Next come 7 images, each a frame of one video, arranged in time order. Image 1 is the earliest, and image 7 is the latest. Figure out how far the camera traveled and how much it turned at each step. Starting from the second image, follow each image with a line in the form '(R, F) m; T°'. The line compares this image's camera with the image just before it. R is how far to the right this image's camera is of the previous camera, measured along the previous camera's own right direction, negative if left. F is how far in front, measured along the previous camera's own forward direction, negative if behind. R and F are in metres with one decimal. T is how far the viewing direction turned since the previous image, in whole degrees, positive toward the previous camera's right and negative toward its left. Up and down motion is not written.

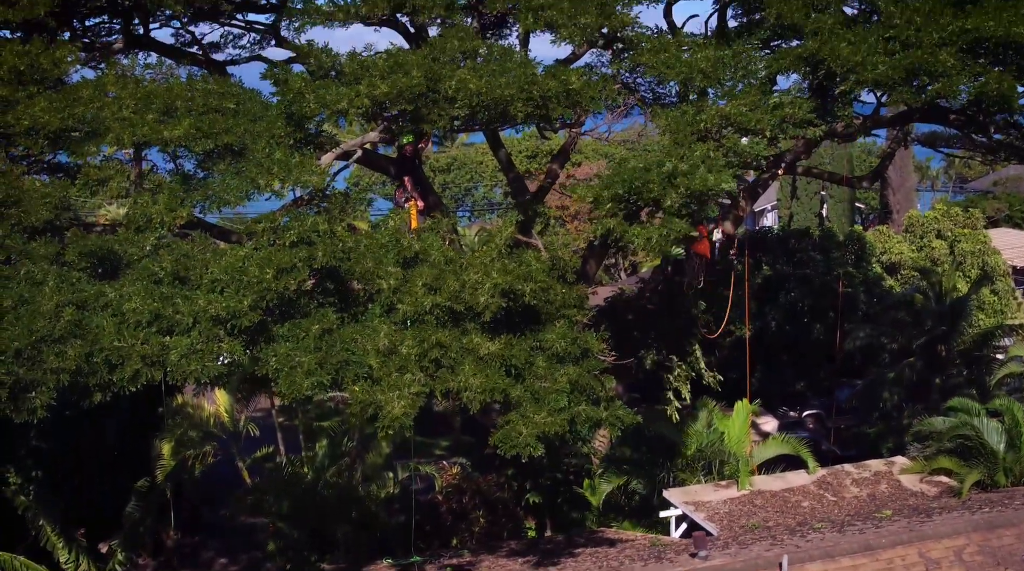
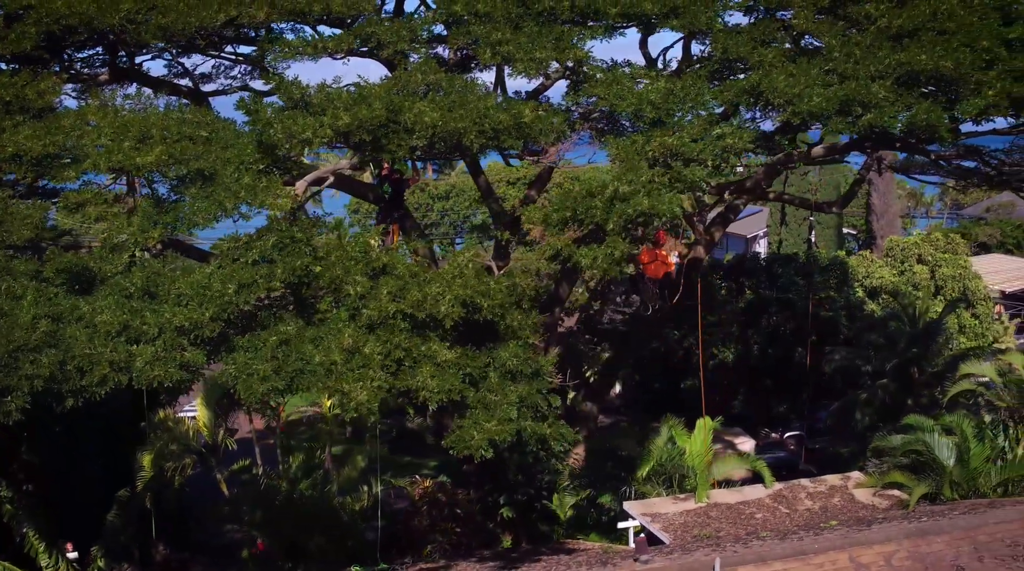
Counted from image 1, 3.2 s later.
(+1.8, -1.7) m; -1°
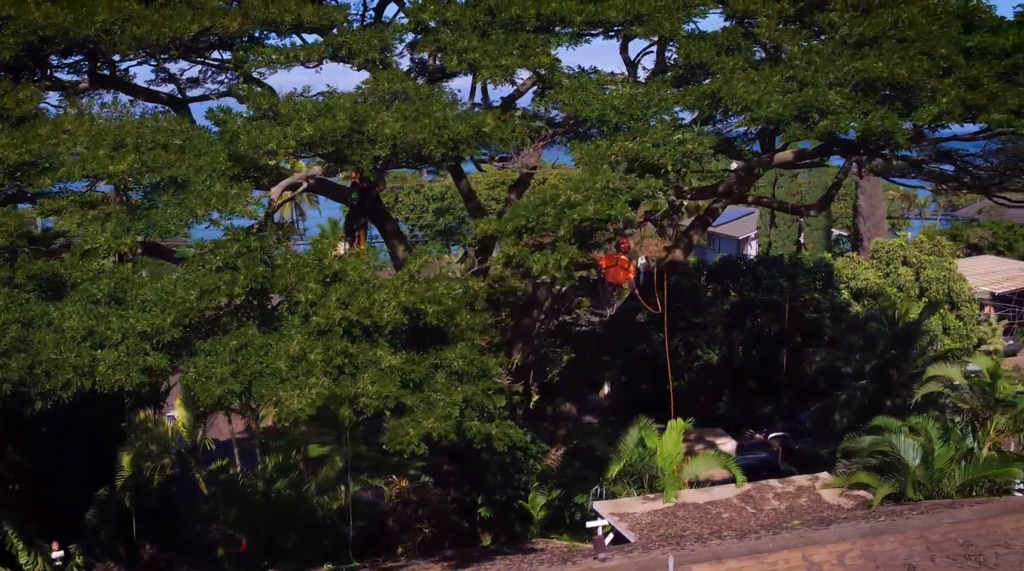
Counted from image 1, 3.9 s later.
(+1.3, -0.7) m; 0°
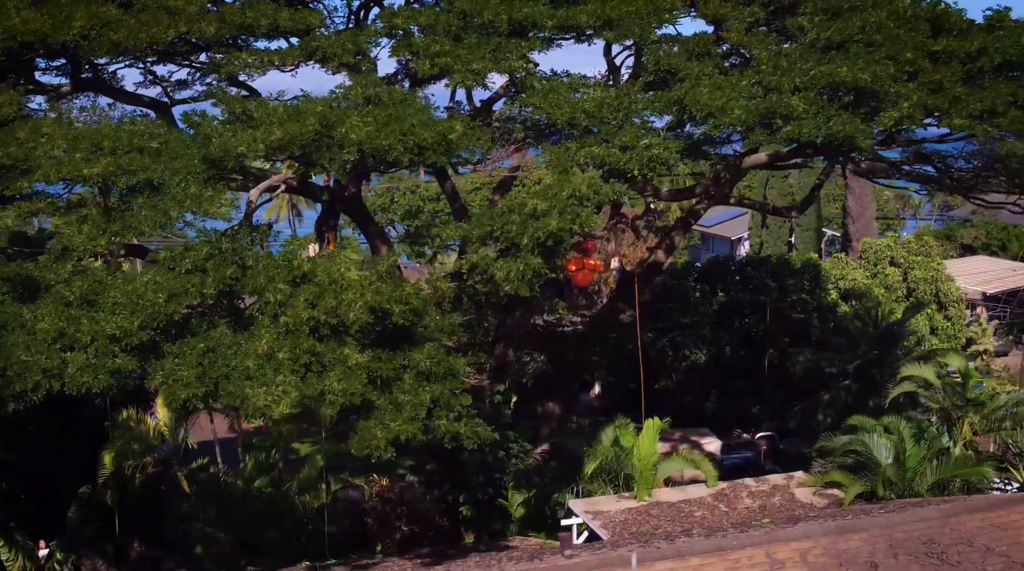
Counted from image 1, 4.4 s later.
(+1.1, -0.5) m; 0°
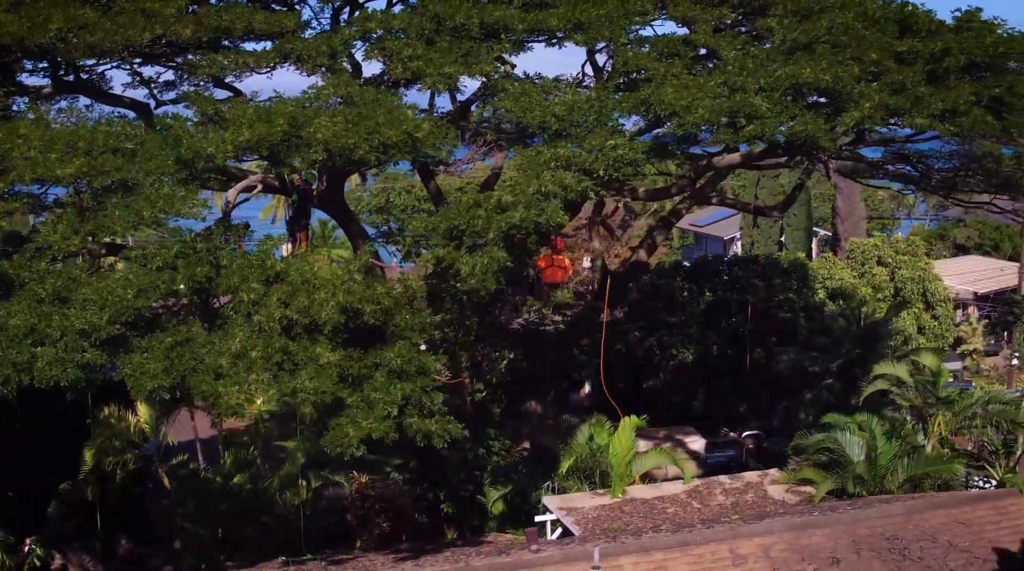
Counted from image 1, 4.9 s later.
(+1.1, -0.4) m; 0°
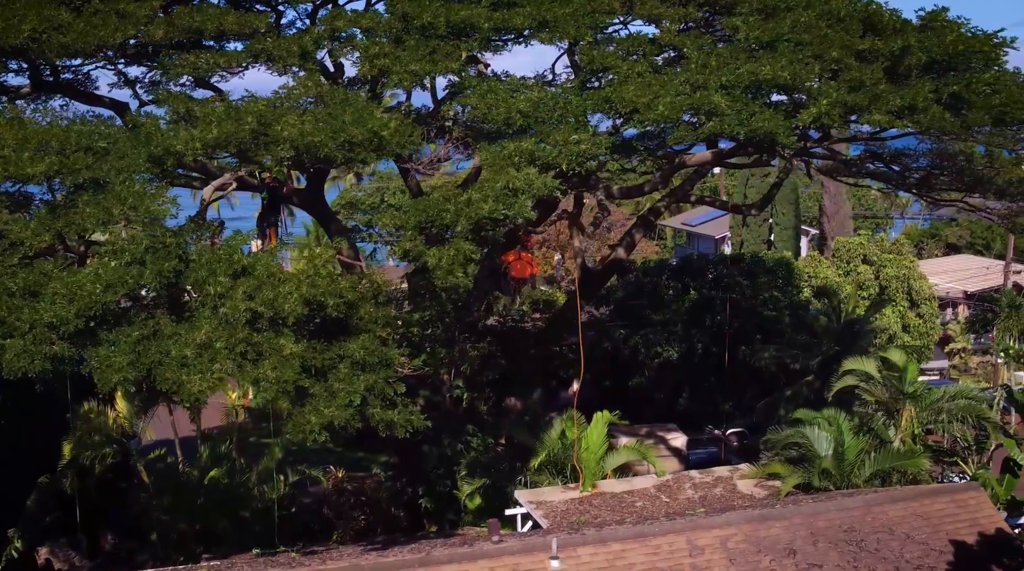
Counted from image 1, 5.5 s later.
(+1.3, -0.5) m; 0°
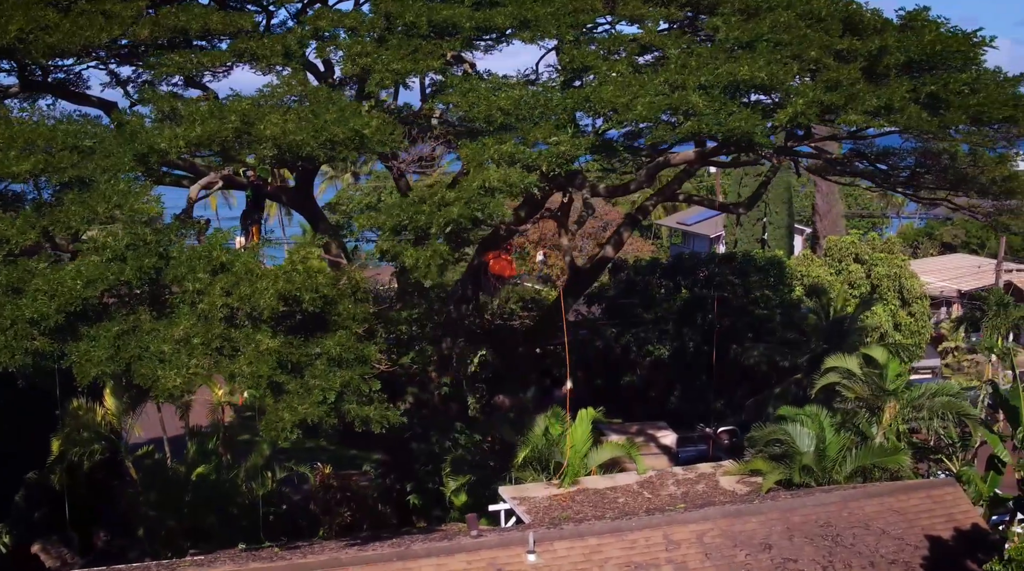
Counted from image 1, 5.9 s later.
(+0.7, -0.3) m; 0°
